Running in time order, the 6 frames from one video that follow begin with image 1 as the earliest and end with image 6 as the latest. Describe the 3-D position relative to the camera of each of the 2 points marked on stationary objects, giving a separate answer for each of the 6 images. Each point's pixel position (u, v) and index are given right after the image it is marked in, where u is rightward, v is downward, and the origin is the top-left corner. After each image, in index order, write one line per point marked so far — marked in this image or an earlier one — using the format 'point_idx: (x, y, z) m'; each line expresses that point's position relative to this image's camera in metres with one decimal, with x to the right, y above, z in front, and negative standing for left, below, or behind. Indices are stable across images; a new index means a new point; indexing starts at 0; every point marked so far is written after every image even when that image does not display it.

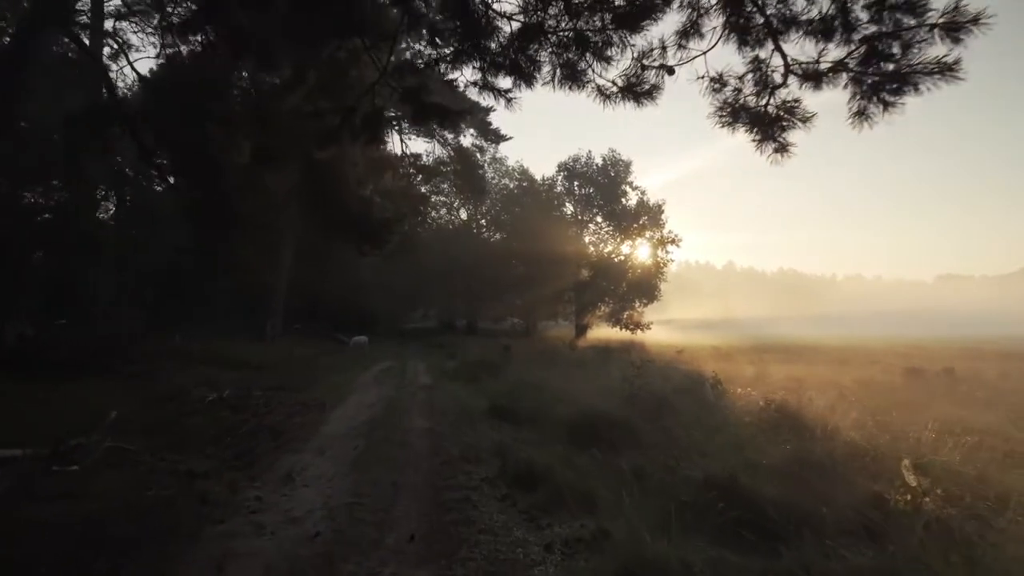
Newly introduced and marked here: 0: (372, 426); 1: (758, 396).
0: (-2.7, -2.6, +12.8) m
1: (+5.9, -2.7, +16.4) m
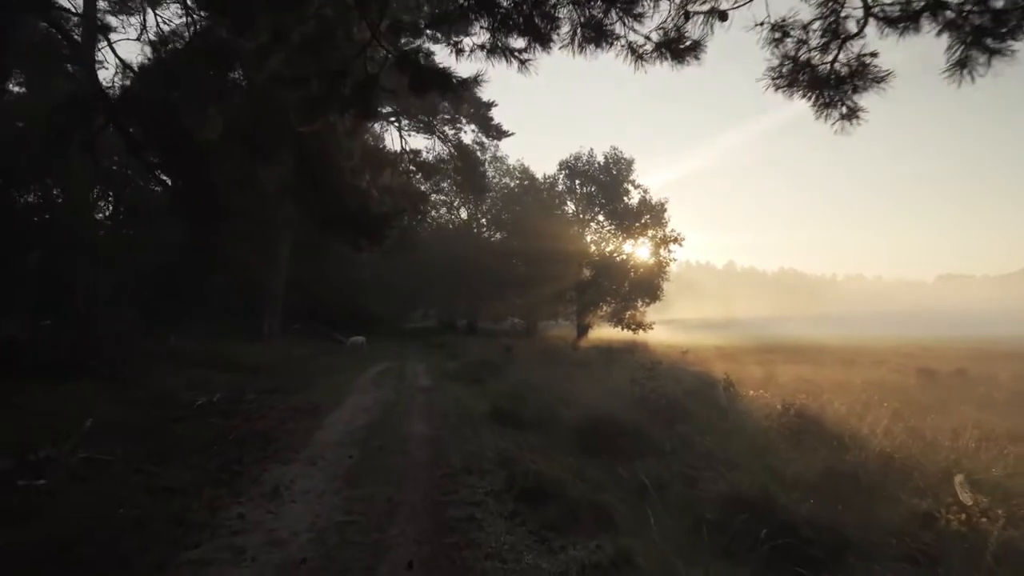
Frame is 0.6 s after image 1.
0: (-2.6, -2.6, +12.1) m
1: (+6.0, -2.6, +15.7) m
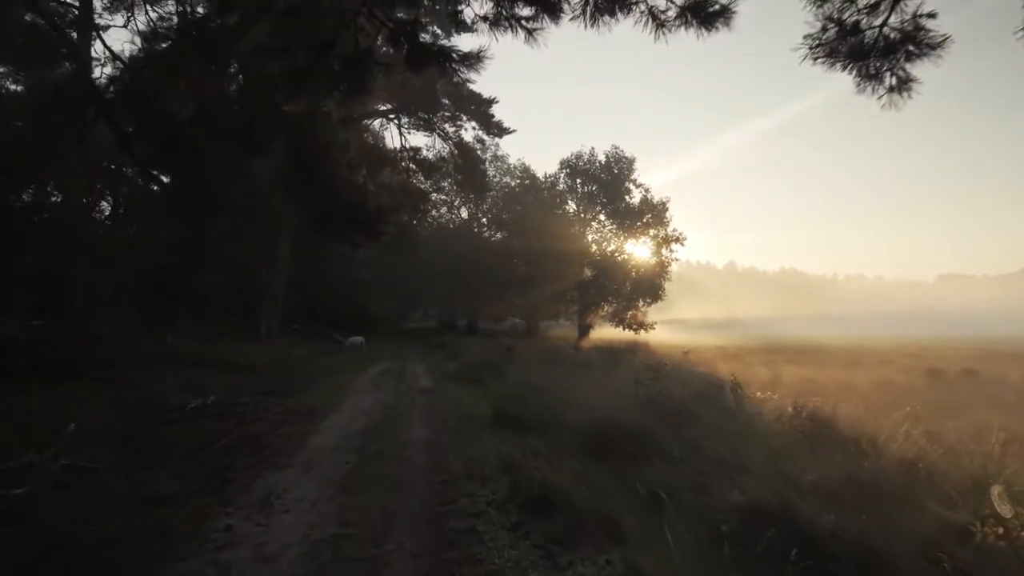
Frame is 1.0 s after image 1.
0: (-2.5, -2.6, +11.7) m
1: (+6.1, -2.6, +15.3) m
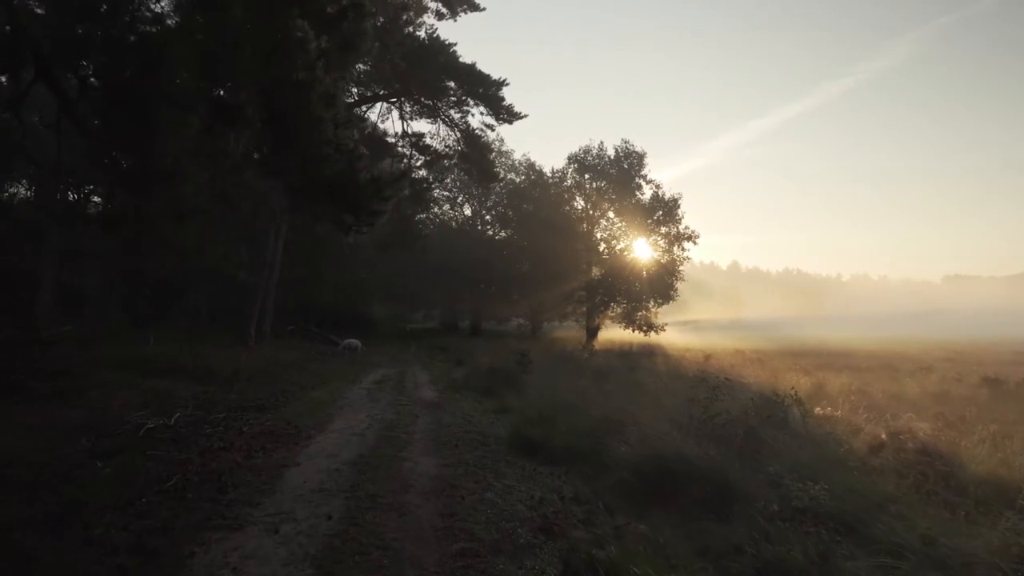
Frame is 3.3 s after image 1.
0: (-2.1, -2.5, +9.3) m
1: (+6.5, -2.6, +12.8) m
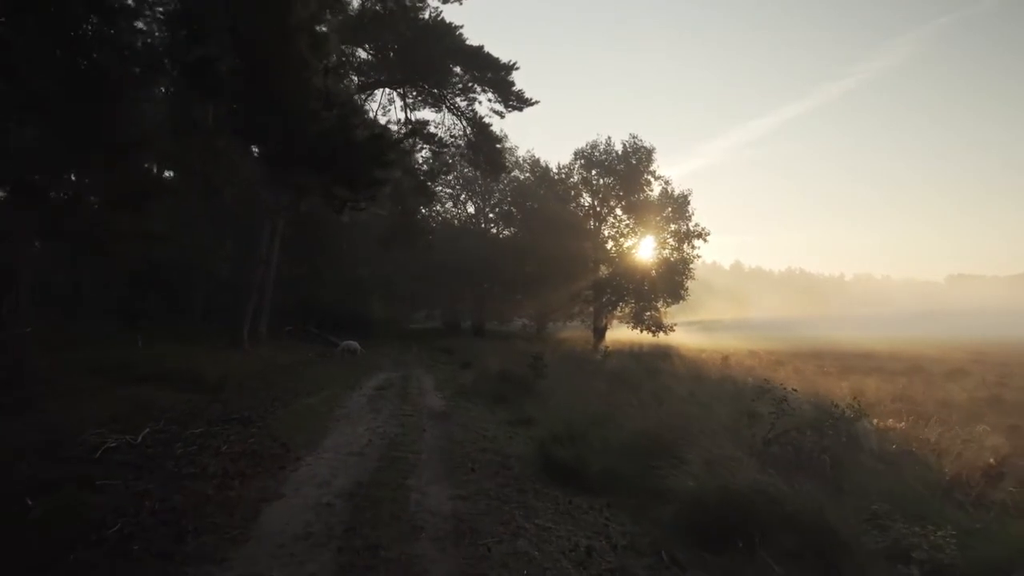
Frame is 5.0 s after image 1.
0: (-1.7, -2.5, +7.5) m
1: (+6.9, -2.5, +11.0) m
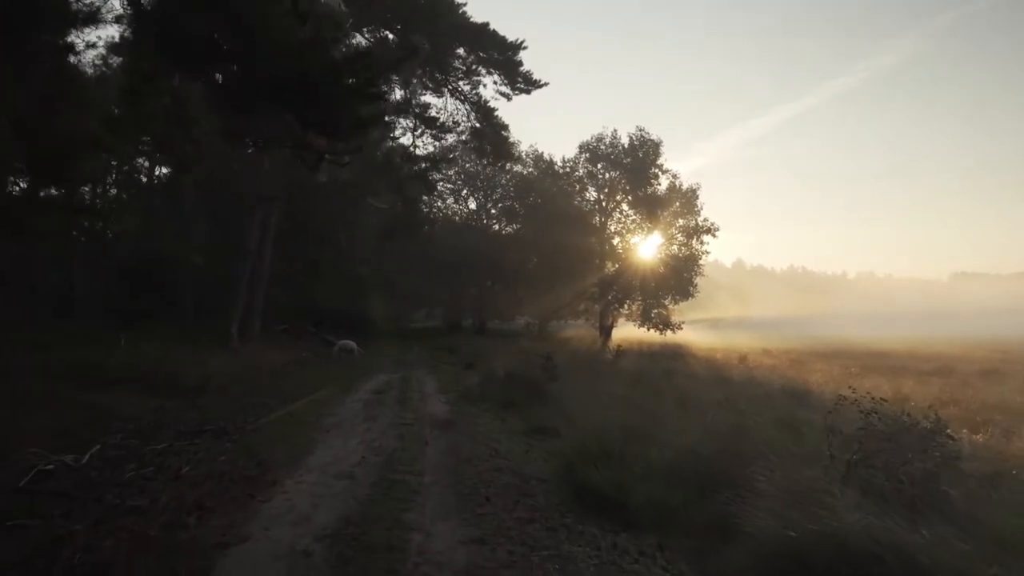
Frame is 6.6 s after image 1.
0: (-1.5, -2.3, +5.8) m
1: (+7.2, -2.3, +9.3) m
